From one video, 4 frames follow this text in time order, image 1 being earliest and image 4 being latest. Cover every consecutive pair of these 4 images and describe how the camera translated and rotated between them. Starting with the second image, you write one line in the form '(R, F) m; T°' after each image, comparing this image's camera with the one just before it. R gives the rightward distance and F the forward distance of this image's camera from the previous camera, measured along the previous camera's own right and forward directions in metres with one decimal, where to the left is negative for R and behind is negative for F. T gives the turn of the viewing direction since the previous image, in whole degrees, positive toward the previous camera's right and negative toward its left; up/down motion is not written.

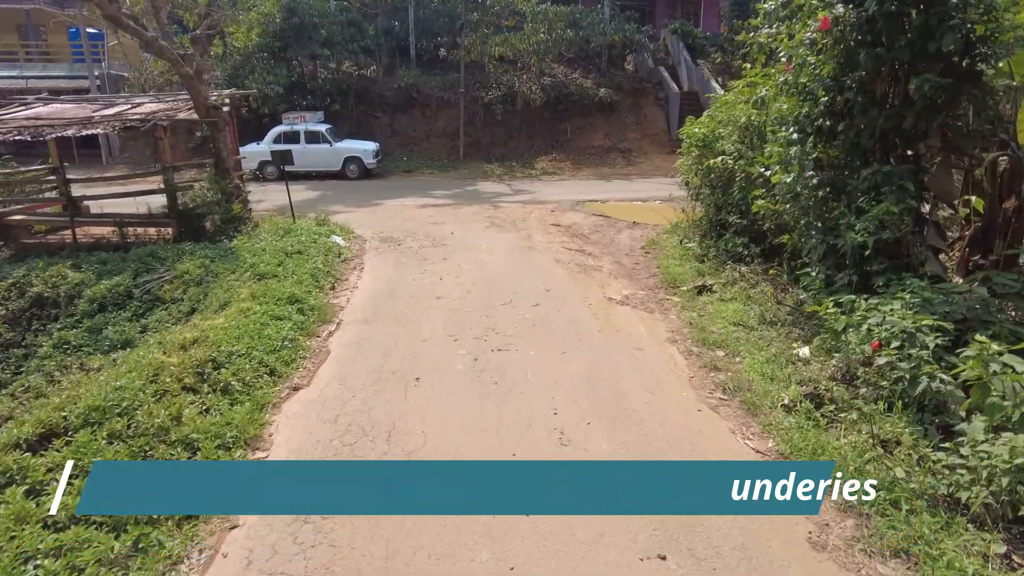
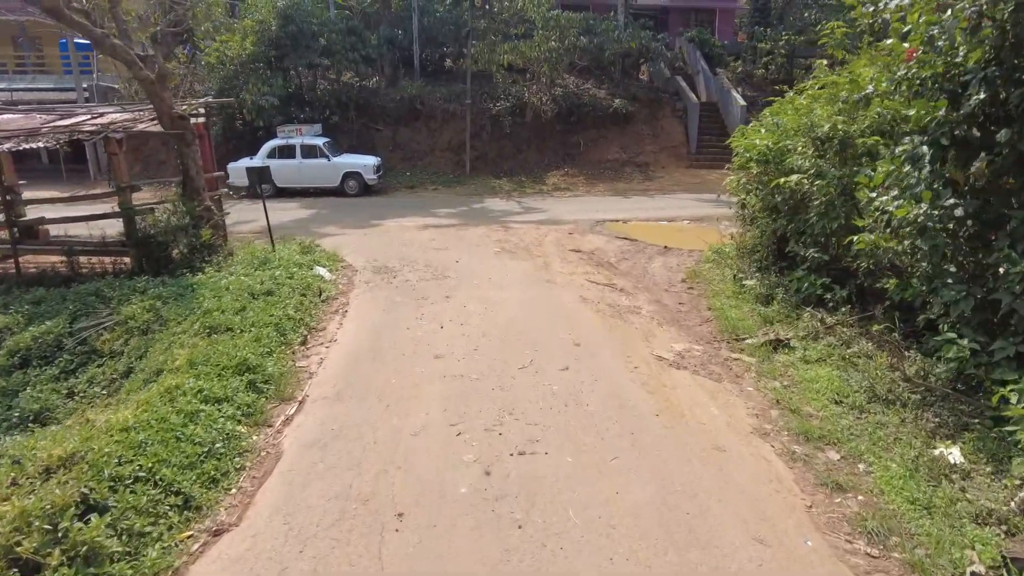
(-0.1, +1.7) m; -1°
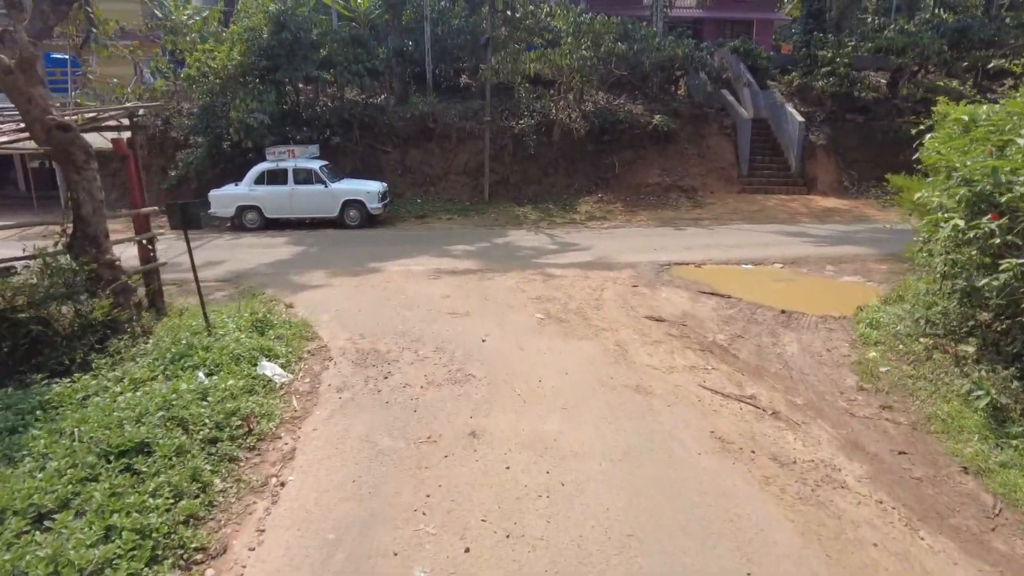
(-0.5, +3.6) m; -1°
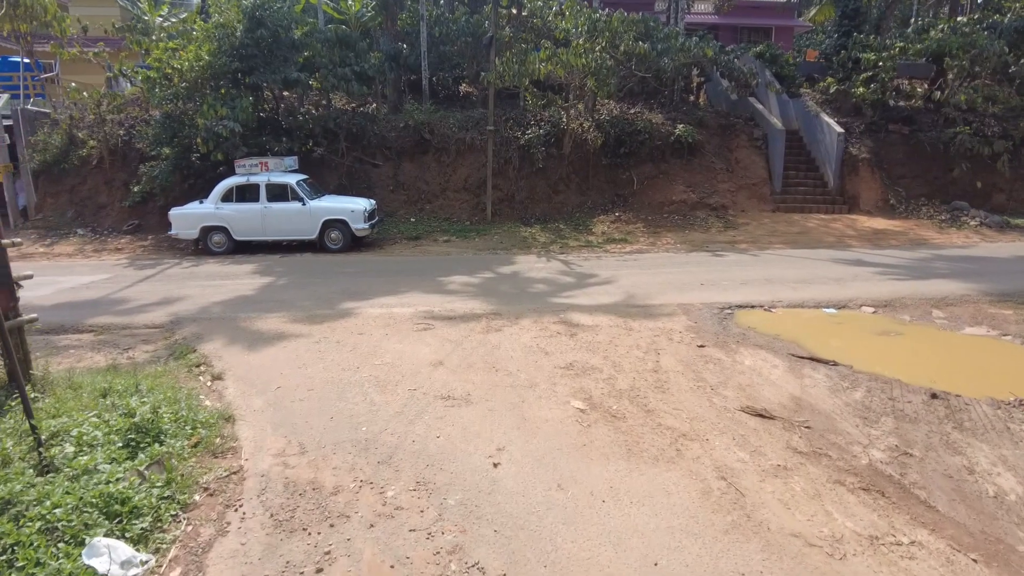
(-0.2, +2.7) m; 0°
